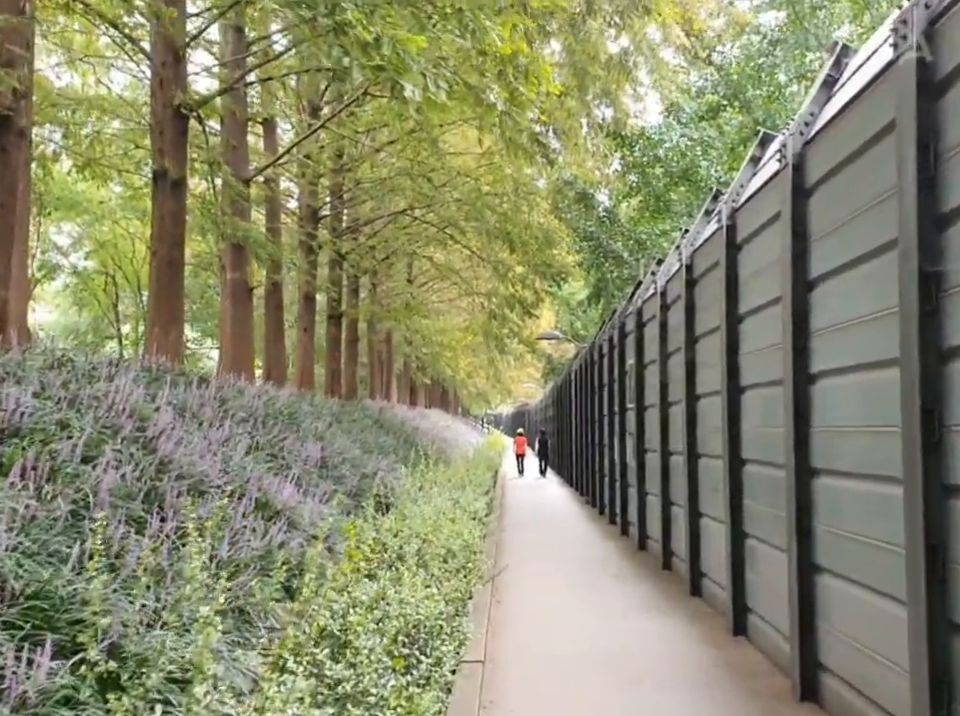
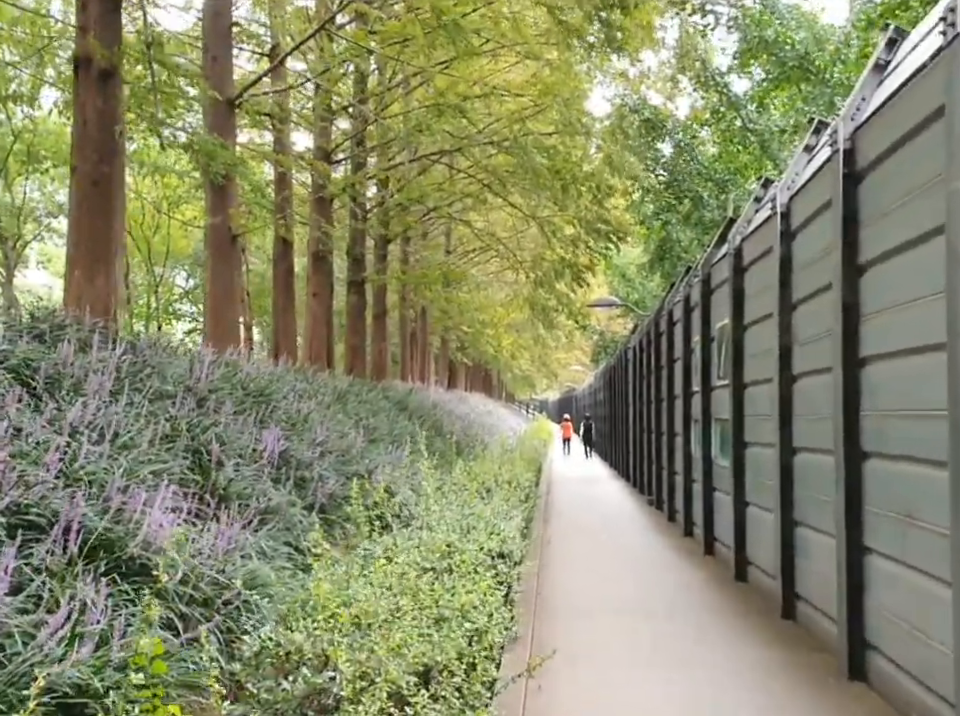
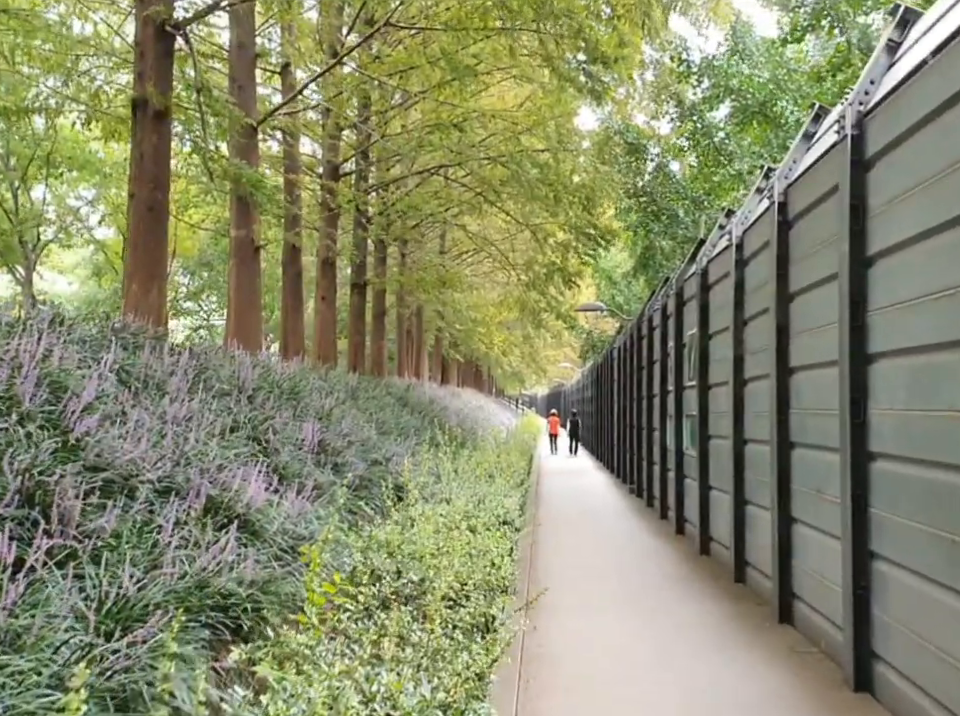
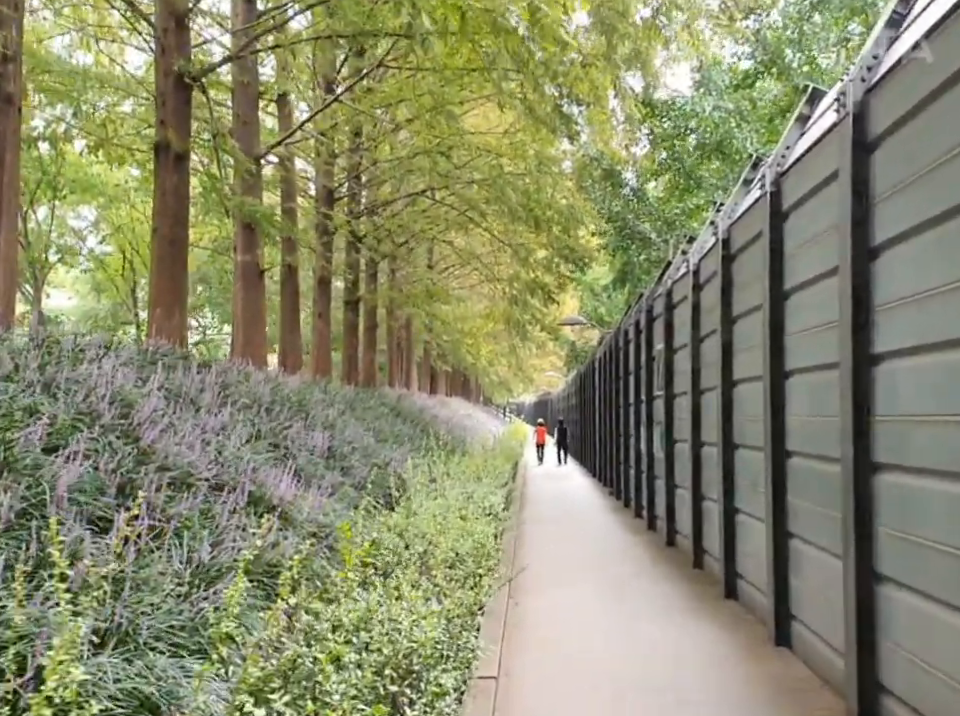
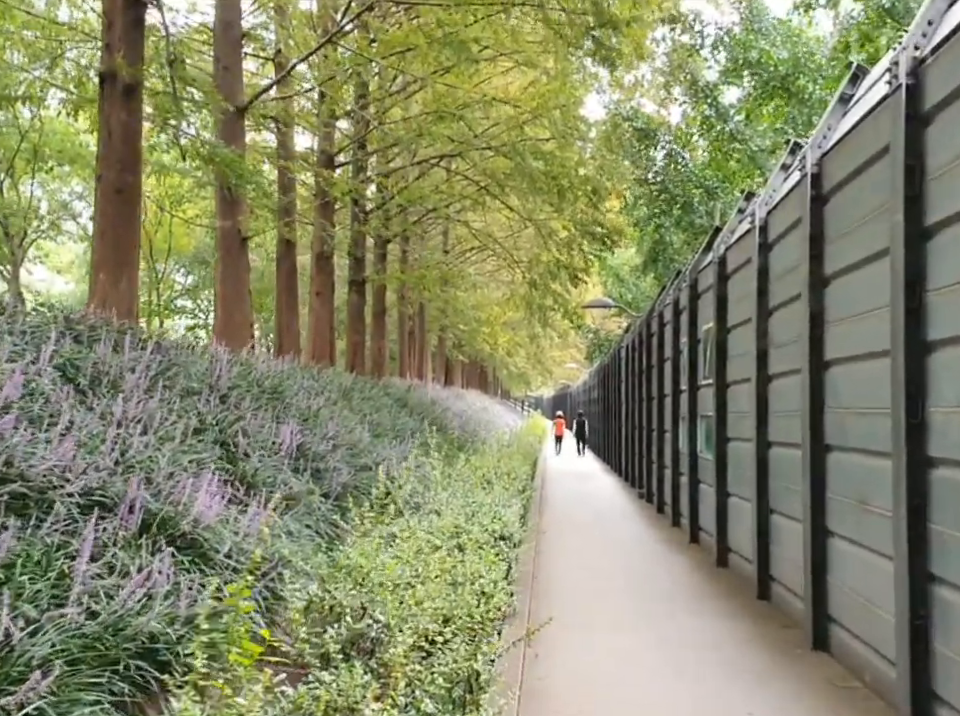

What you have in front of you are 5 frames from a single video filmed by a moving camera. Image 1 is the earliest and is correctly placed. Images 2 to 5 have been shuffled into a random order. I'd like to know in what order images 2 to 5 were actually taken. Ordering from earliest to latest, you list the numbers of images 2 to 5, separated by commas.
4, 3, 5, 2
